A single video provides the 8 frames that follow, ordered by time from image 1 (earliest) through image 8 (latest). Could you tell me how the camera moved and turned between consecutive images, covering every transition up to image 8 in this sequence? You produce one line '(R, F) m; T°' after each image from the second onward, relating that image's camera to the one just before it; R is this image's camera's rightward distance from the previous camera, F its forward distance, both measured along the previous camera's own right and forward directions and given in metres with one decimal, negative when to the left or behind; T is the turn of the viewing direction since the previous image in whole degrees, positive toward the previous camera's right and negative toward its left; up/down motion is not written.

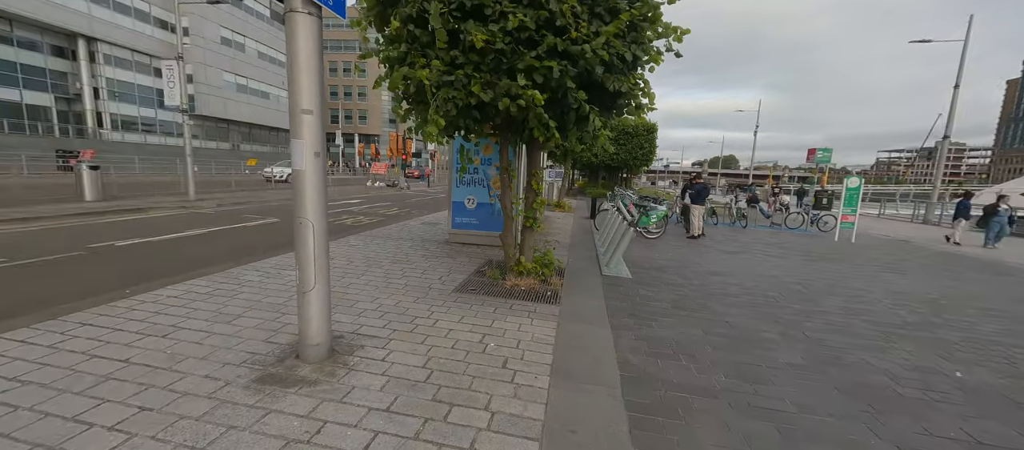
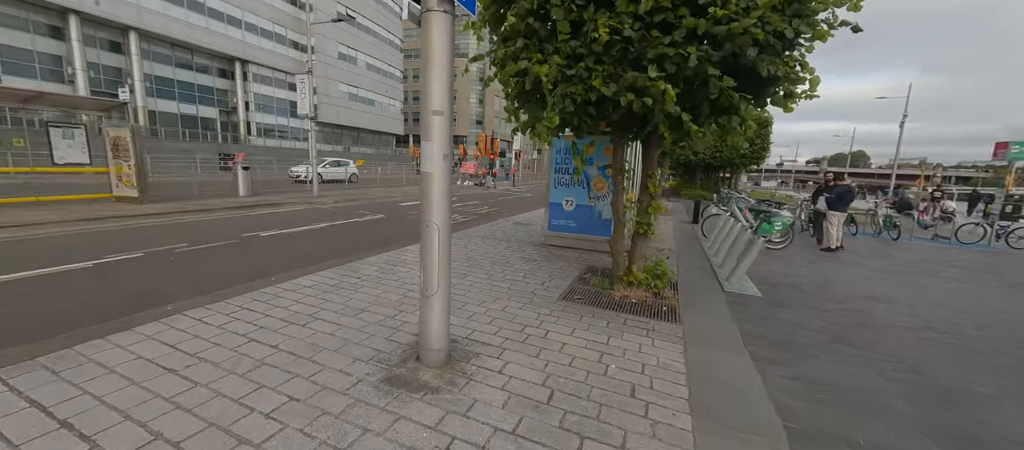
(-0.3, +0.2) m; -12°
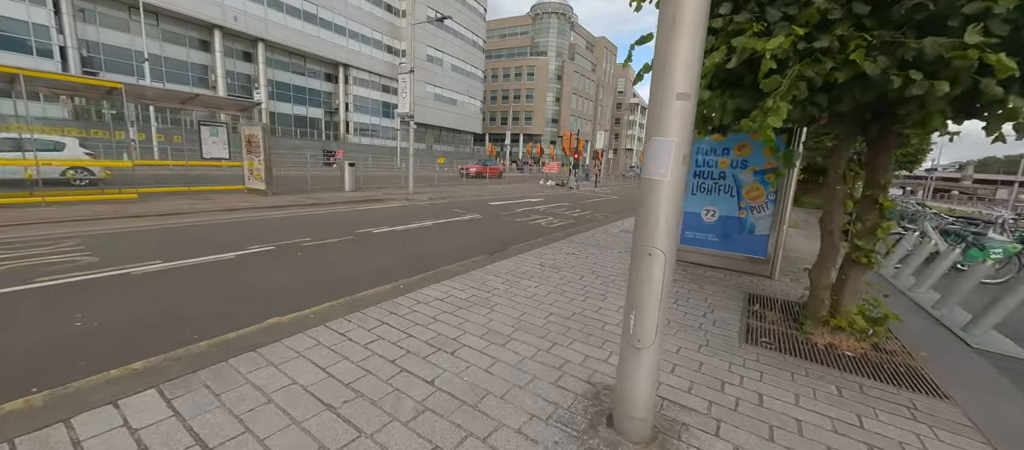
(-1.0, +0.7) m; -10°
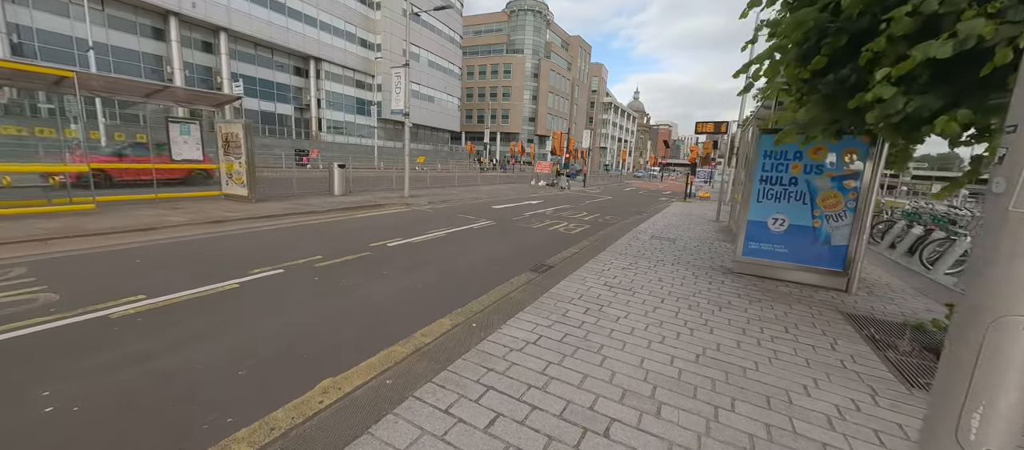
(-1.2, +0.9) m; +4°
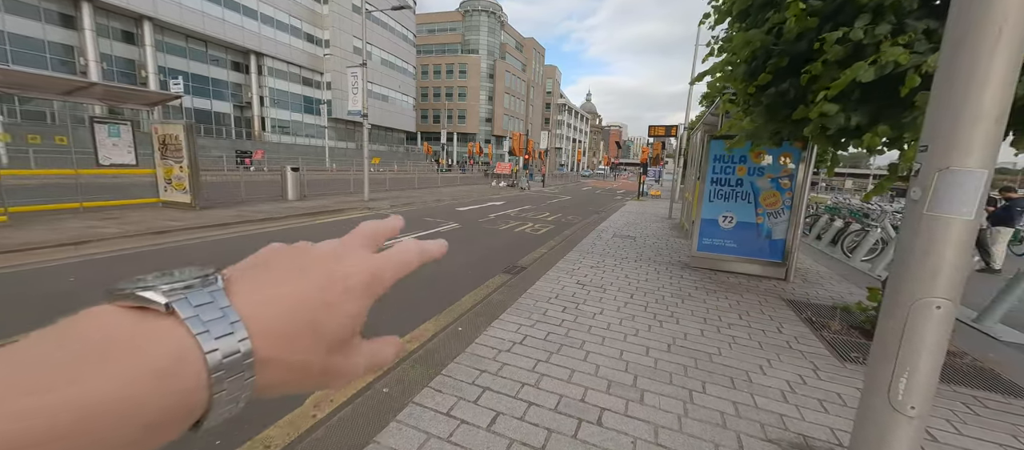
(-0.3, -0.2) m; +6°
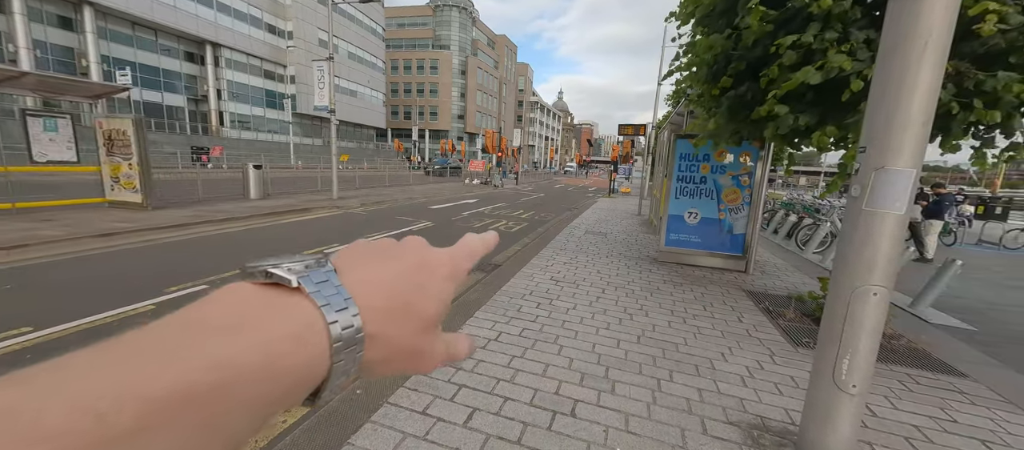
(0.0, -0.1) m; +4°
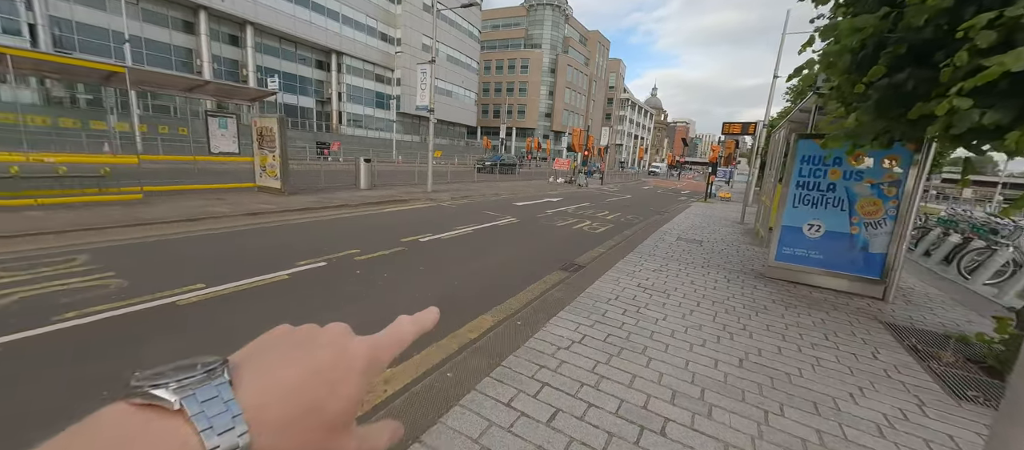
(-0.1, +0.1) m; -11°
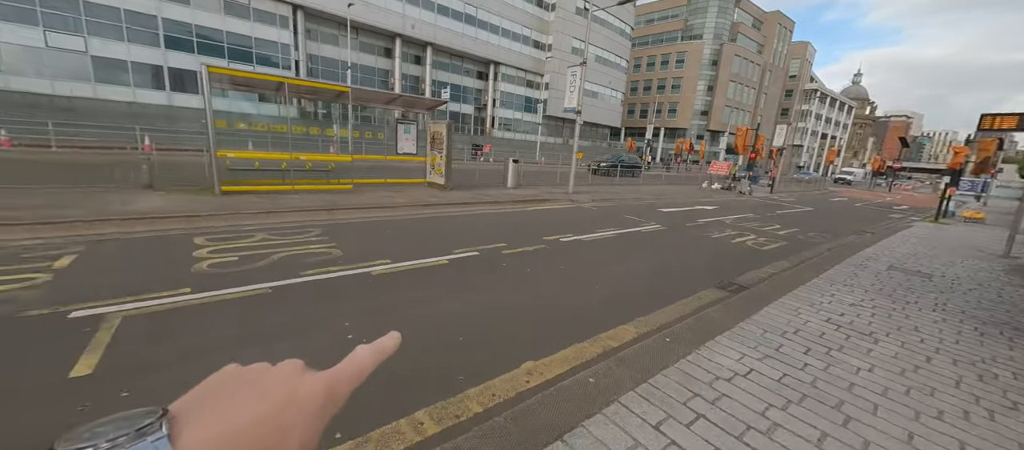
(-0.2, +0.4) m; -19°
